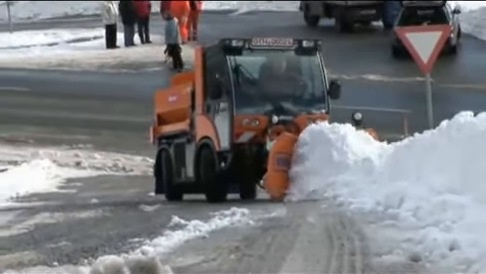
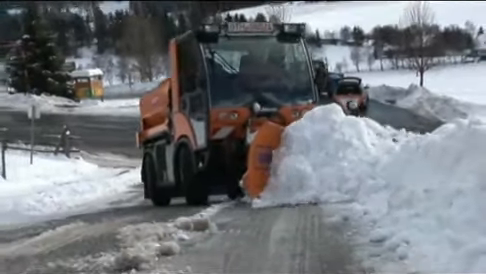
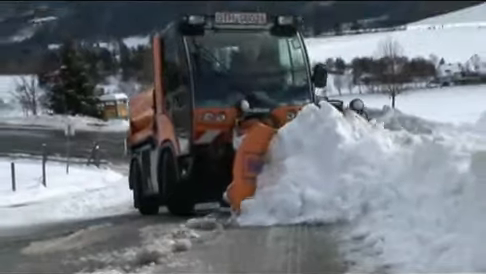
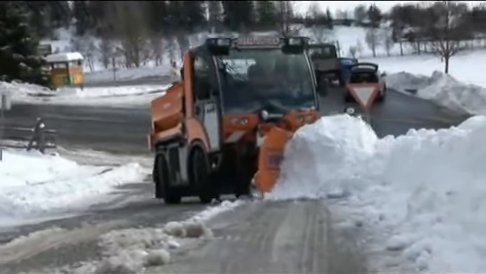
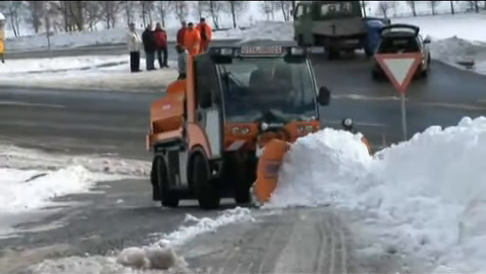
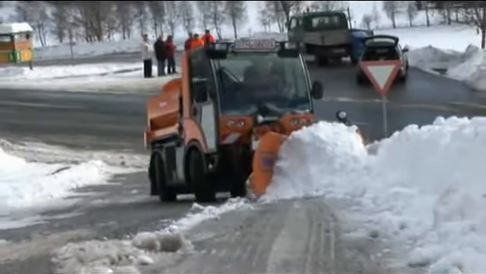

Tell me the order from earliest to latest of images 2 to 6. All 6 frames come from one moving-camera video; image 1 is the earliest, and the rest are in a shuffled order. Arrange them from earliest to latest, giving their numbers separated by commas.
5, 6, 4, 2, 3
